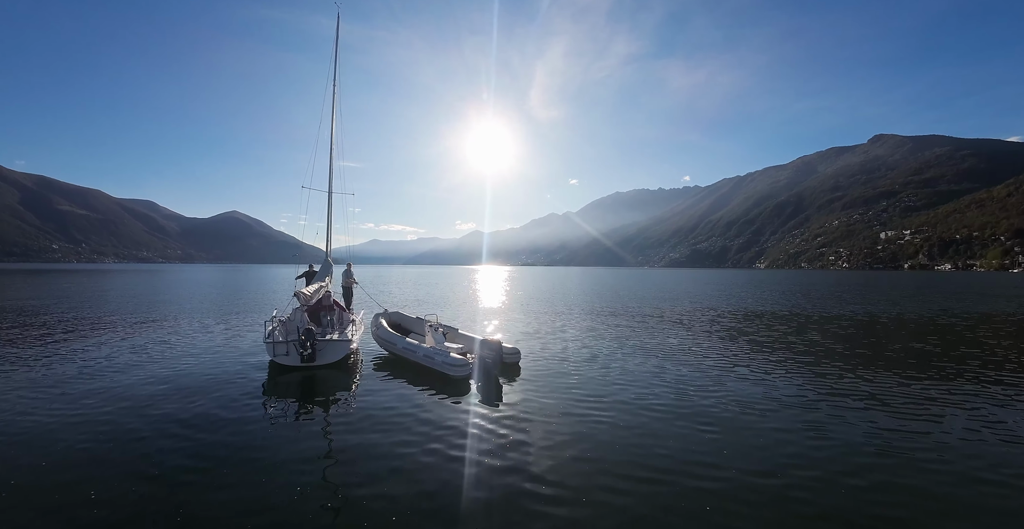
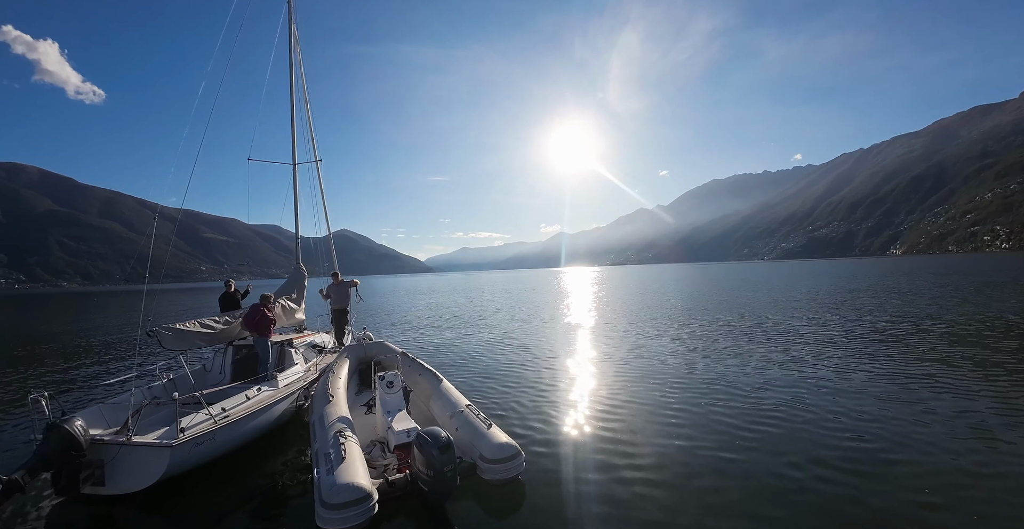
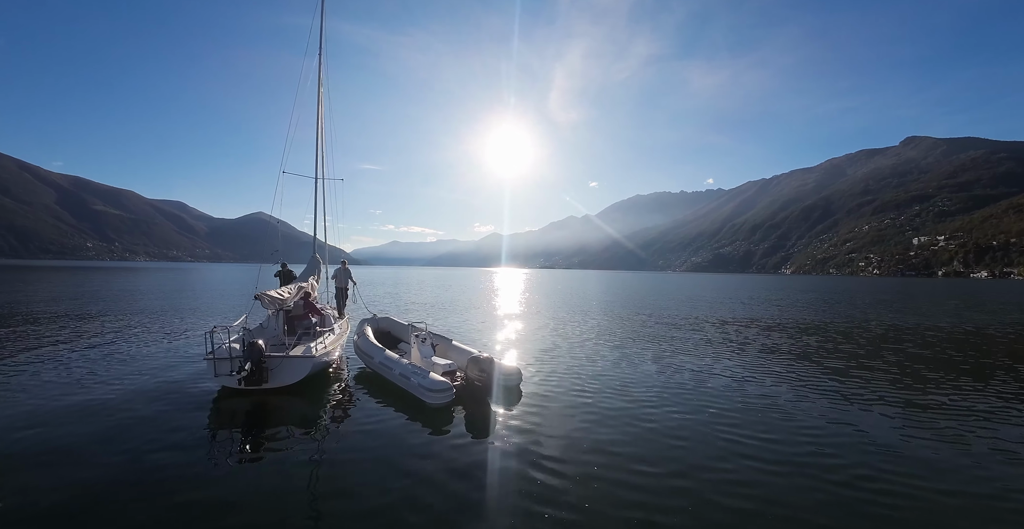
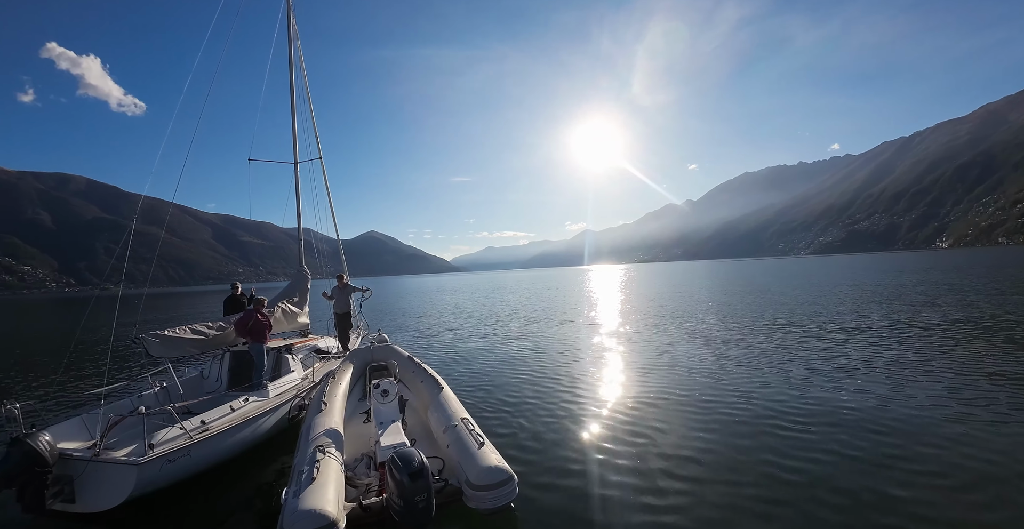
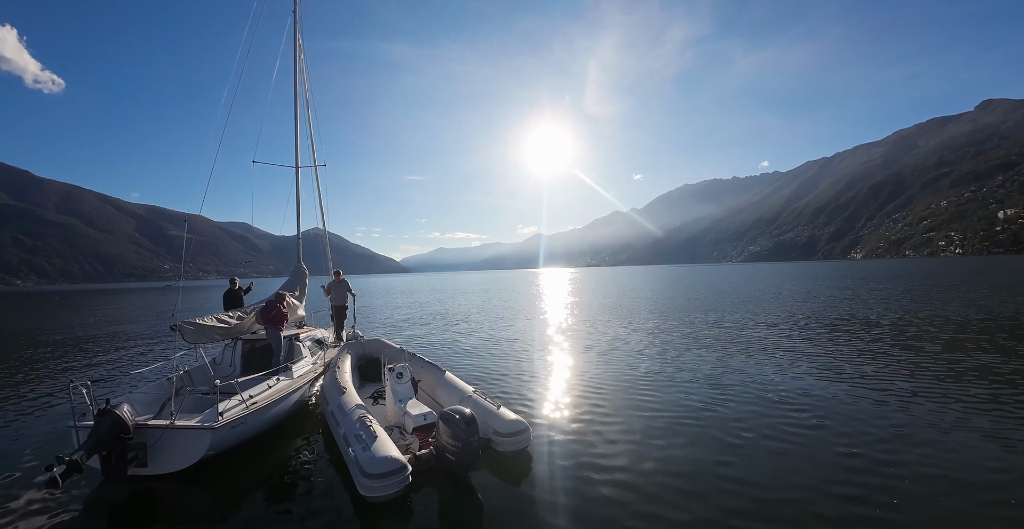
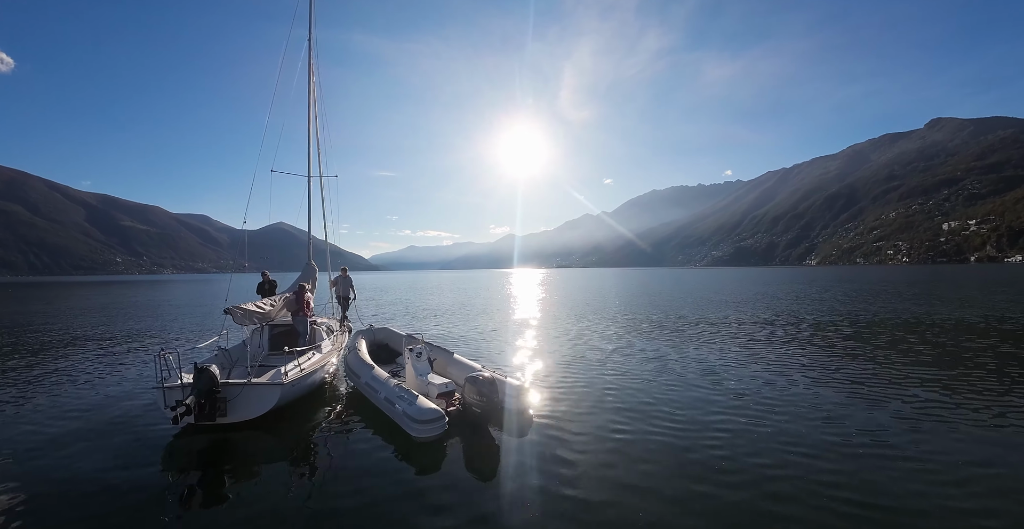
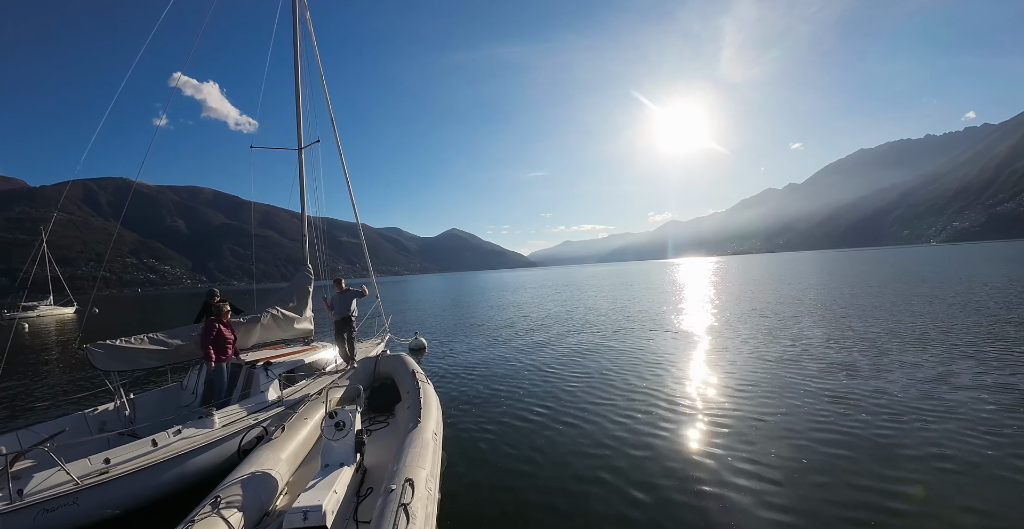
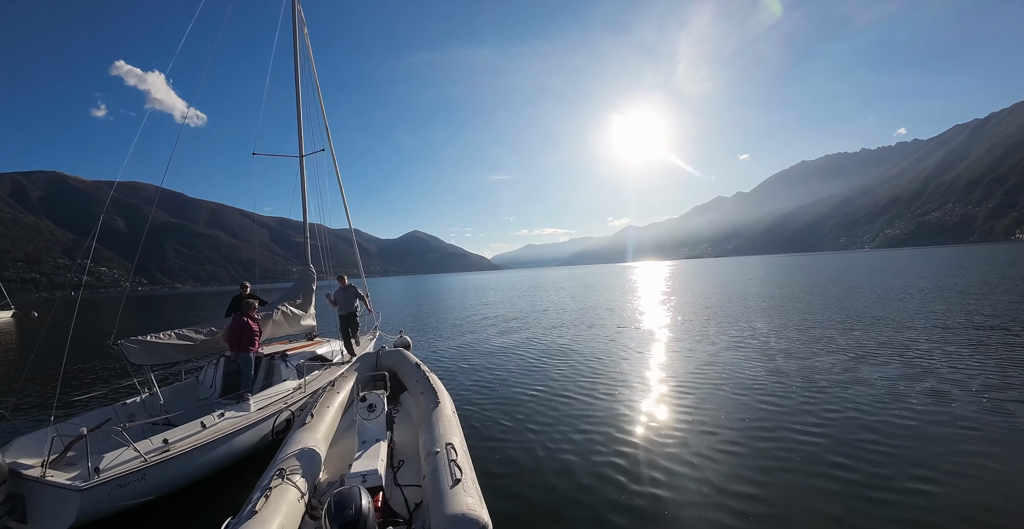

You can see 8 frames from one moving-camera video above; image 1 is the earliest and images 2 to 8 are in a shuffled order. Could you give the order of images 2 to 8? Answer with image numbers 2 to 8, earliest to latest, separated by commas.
3, 6, 5, 2, 4, 8, 7
